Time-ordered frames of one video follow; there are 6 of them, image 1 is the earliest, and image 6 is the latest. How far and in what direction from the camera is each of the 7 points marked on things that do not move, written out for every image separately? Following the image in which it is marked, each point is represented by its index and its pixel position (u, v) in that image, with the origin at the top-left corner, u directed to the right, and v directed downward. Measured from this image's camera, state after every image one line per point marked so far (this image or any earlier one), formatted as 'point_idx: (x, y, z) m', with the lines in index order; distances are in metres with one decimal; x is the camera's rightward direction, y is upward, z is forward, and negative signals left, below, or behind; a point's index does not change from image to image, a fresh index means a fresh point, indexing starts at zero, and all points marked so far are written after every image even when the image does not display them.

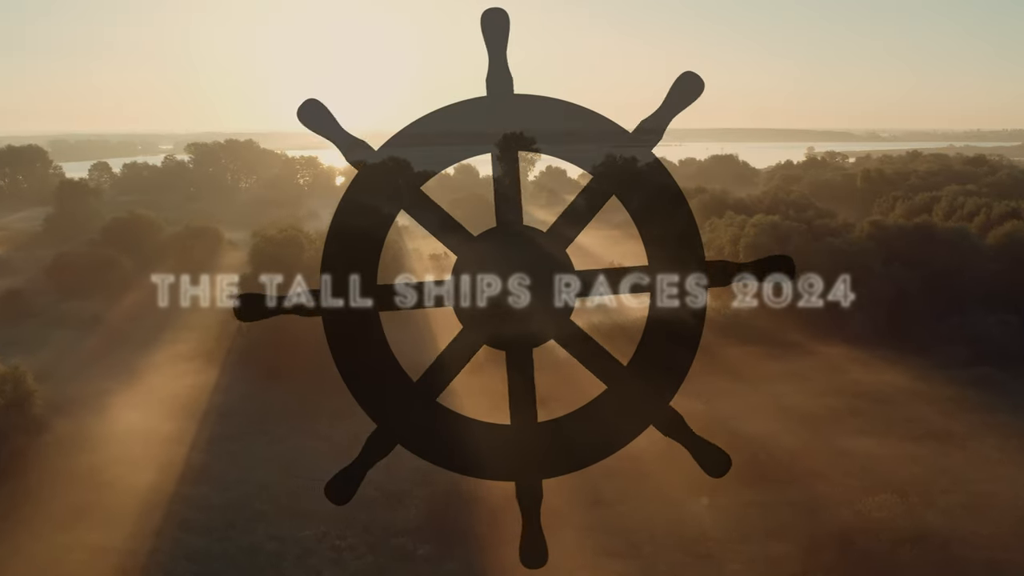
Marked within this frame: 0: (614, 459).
0: (+2.9, -5.0, +19.0) m
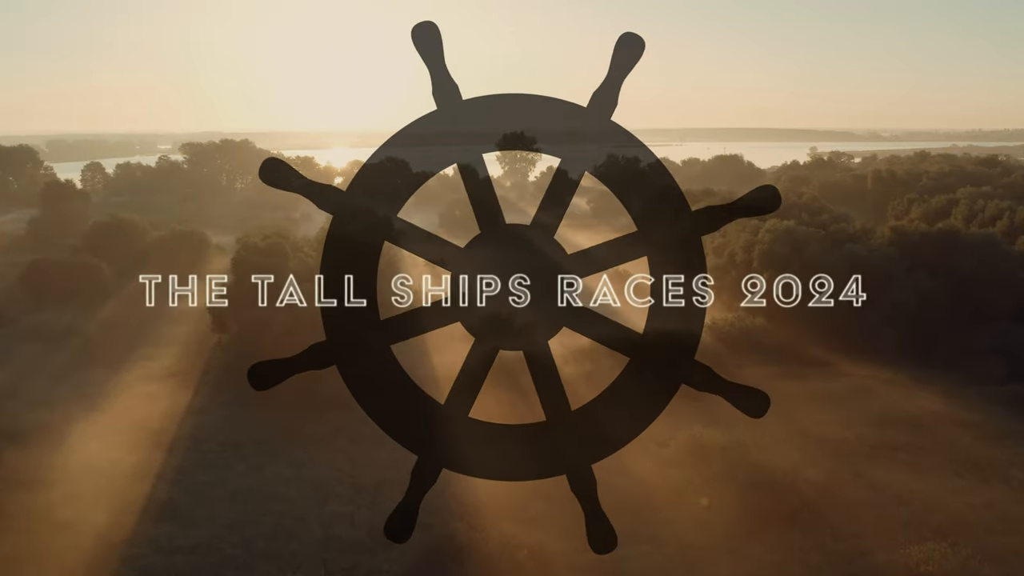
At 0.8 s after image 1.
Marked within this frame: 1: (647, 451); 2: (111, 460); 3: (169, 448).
0: (+2.9, -5.4, +17.2) m
1: (+4.0, -4.7, +19.1) m
2: (-11.6, -5.0, +18.9) m
3: (-10.3, -4.8, +19.8) m
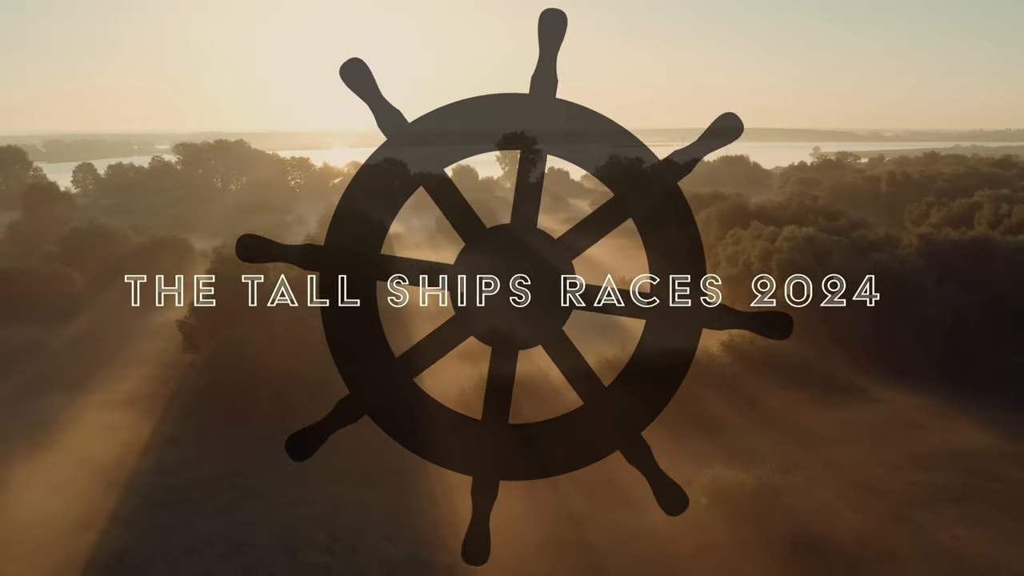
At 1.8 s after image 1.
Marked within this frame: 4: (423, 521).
0: (+2.9, -6.0, +15.1) m
1: (+3.9, -5.3, +17.0) m
2: (-11.6, -5.5, +16.8) m
3: (-10.4, -5.4, +17.7) m
4: (-2.3, -6.0, +16.8) m
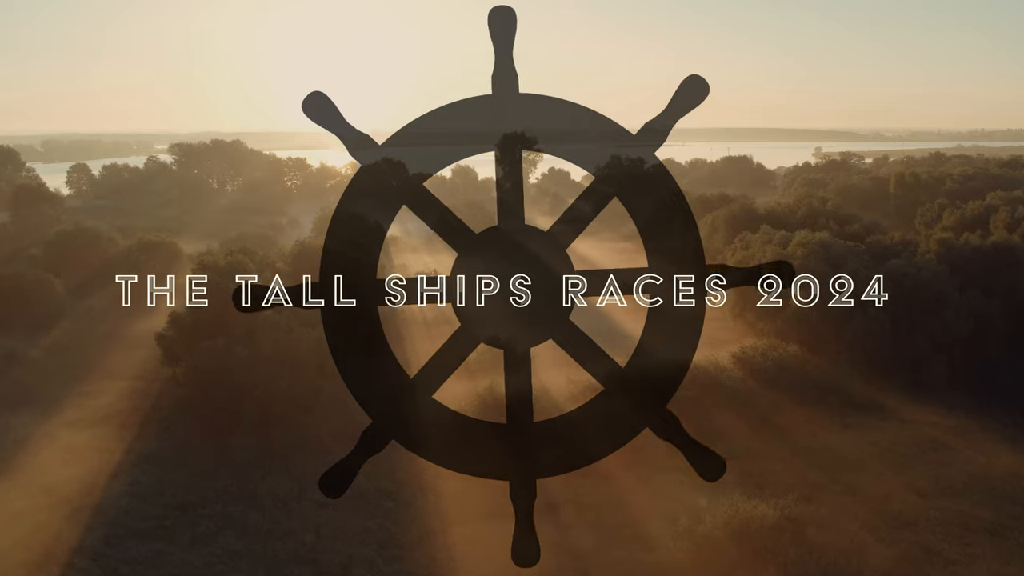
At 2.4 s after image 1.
0: (+2.8, -6.3, +13.8) m
1: (+3.9, -5.6, +15.7) m
2: (-11.6, -5.8, +15.5) m
3: (-10.4, -5.7, +16.4) m
4: (-2.3, -6.3, +15.5) m
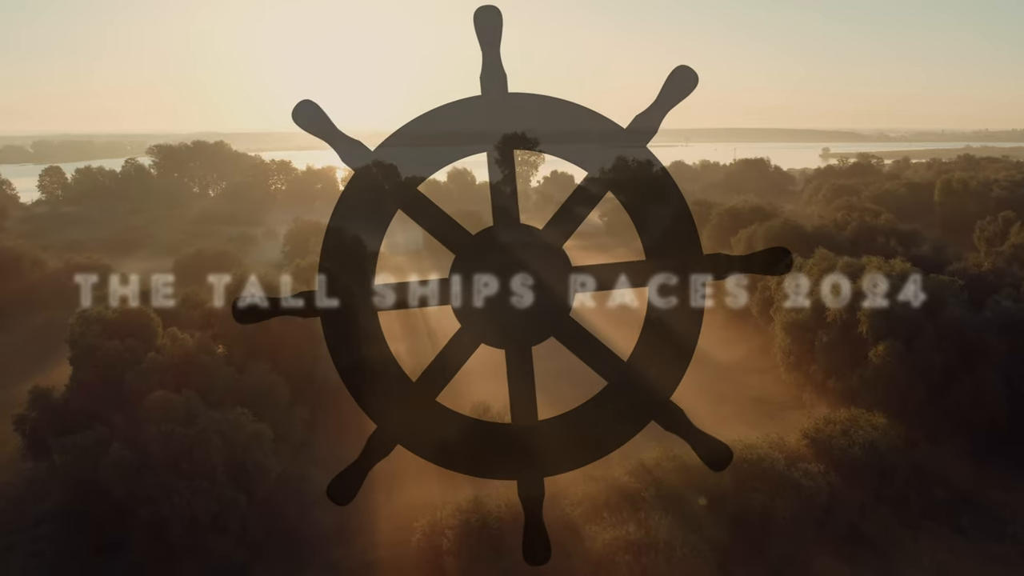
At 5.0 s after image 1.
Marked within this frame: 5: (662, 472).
0: (+2.7, -7.8, +8.0) m
1: (+3.8, -7.1, +9.9) m
2: (-11.7, -7.3, +9.8) m
3: (-10.5, -7.2, +10.7) m
4: (-2.4, -7.8, +9.8) m
5: (+3.5, -4.3, +15.3) m
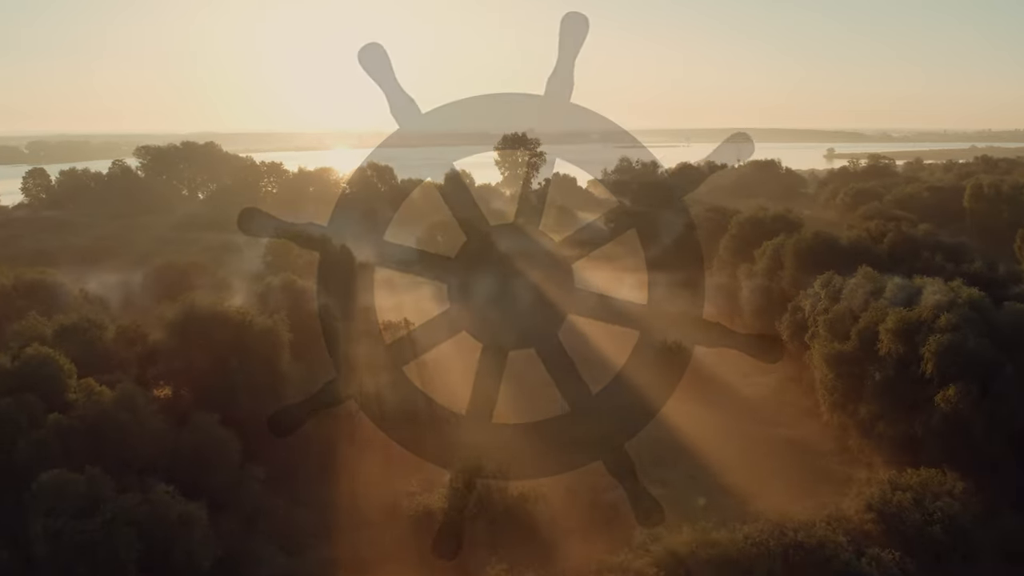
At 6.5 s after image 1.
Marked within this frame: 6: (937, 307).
0: (+2.7, -8.6, +4.9) m
1: (+3.8, -7.9, +6.8) m
2: (-11.8, -8.1, +6.6) m
3: (-10.5, -8.0, +7.5) m
4: (-2.4, -8.6, +6.6) m
5: (+3.5, -5.2, +12.2) m
6: (+11.7, -1.5, +16.9) m
